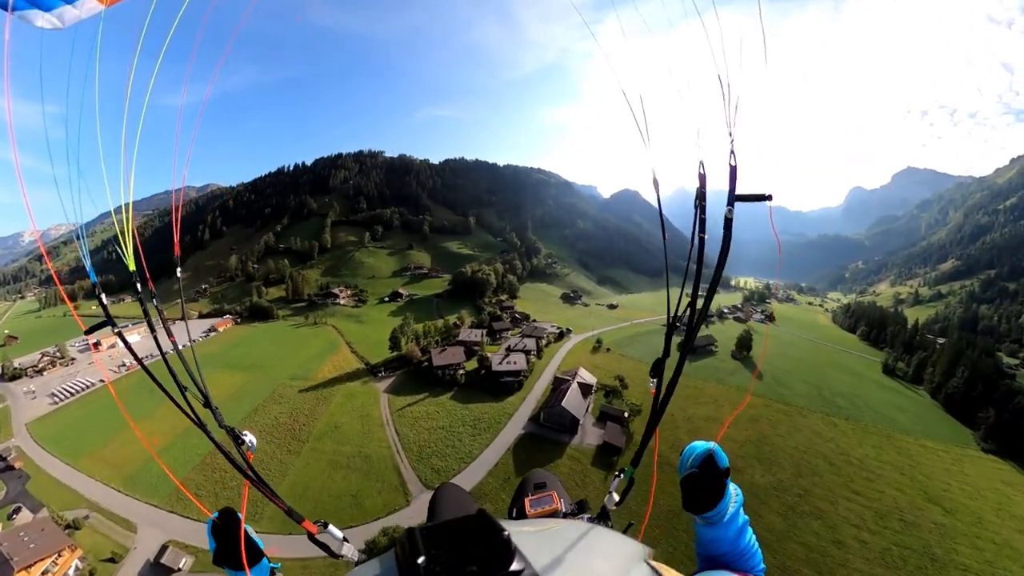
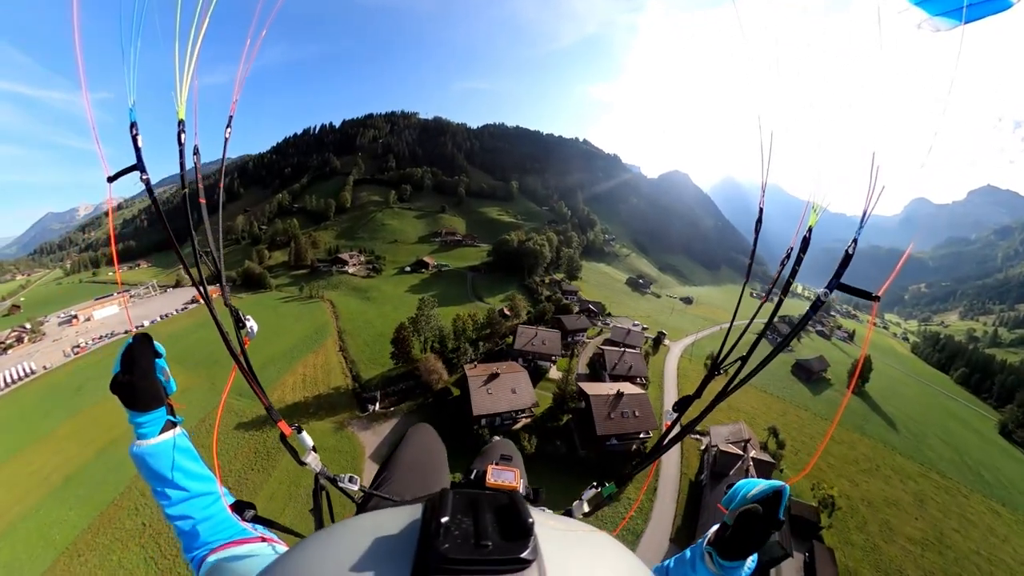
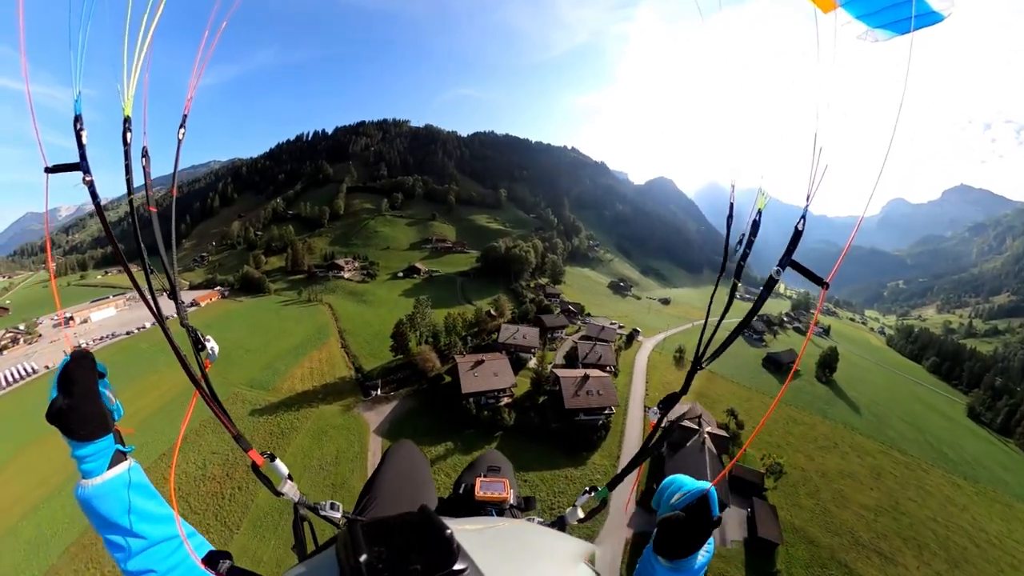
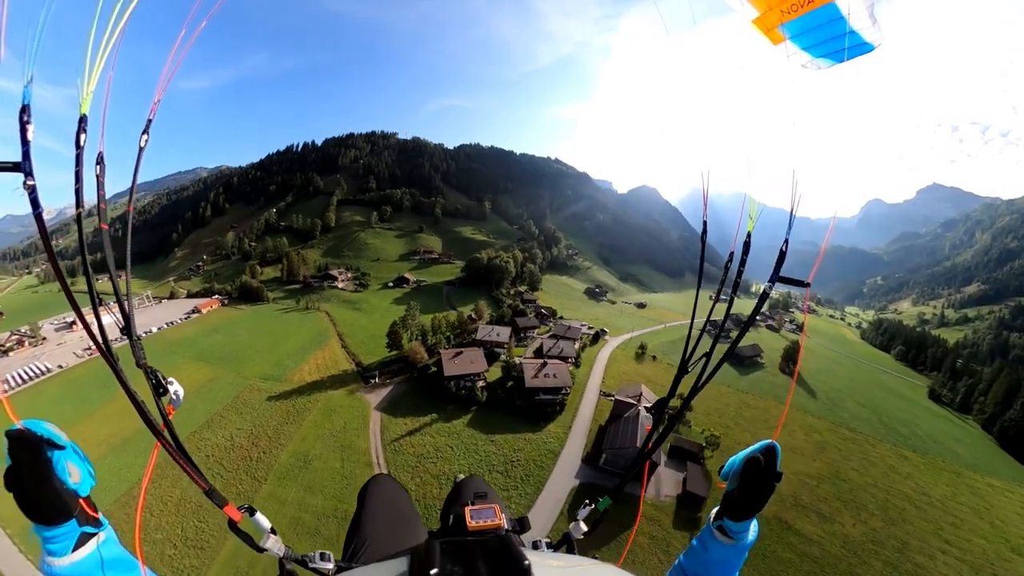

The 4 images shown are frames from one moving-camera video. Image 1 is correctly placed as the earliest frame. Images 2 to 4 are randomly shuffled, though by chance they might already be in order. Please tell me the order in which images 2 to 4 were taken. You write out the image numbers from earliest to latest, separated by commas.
4, 3, 2
